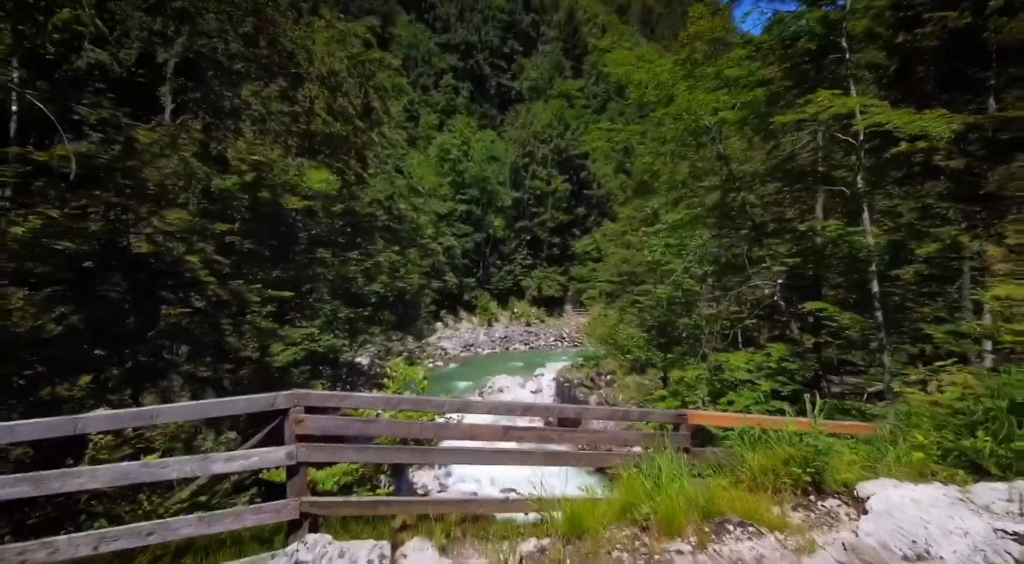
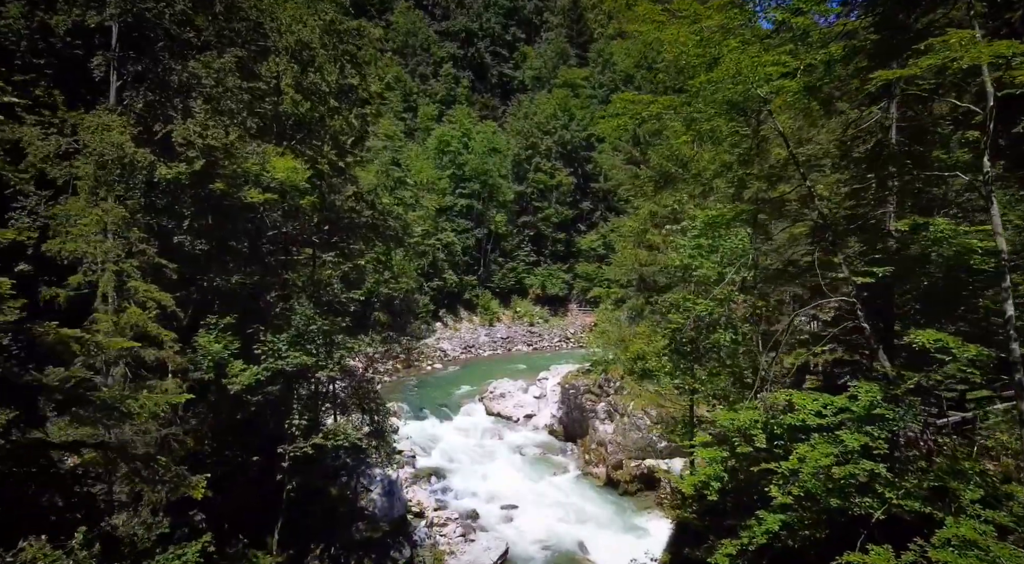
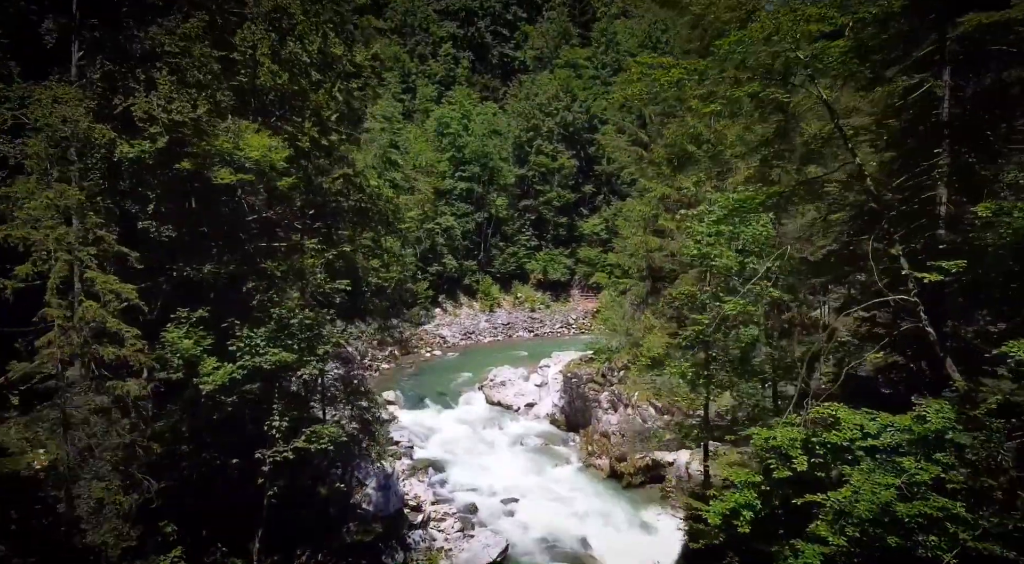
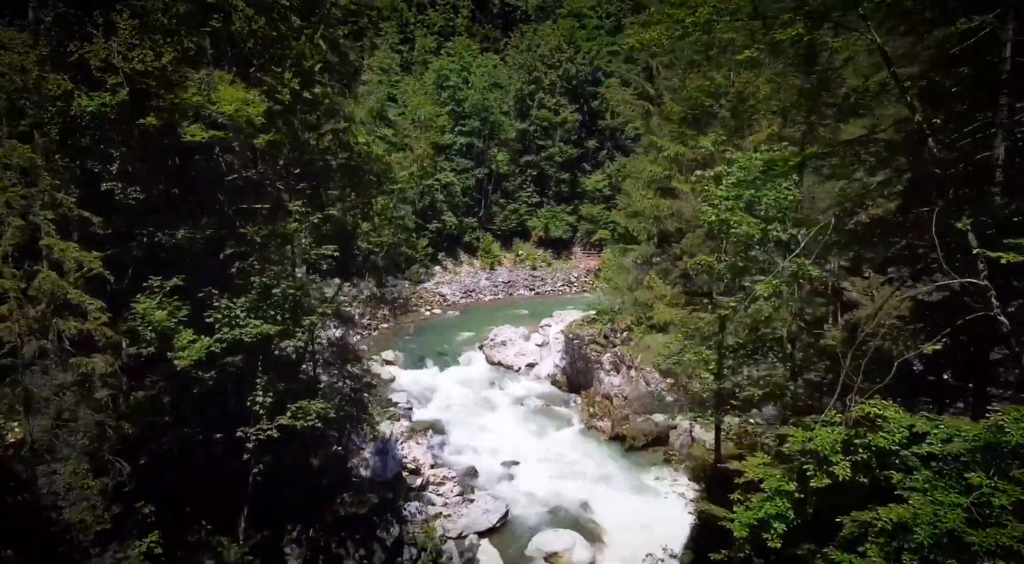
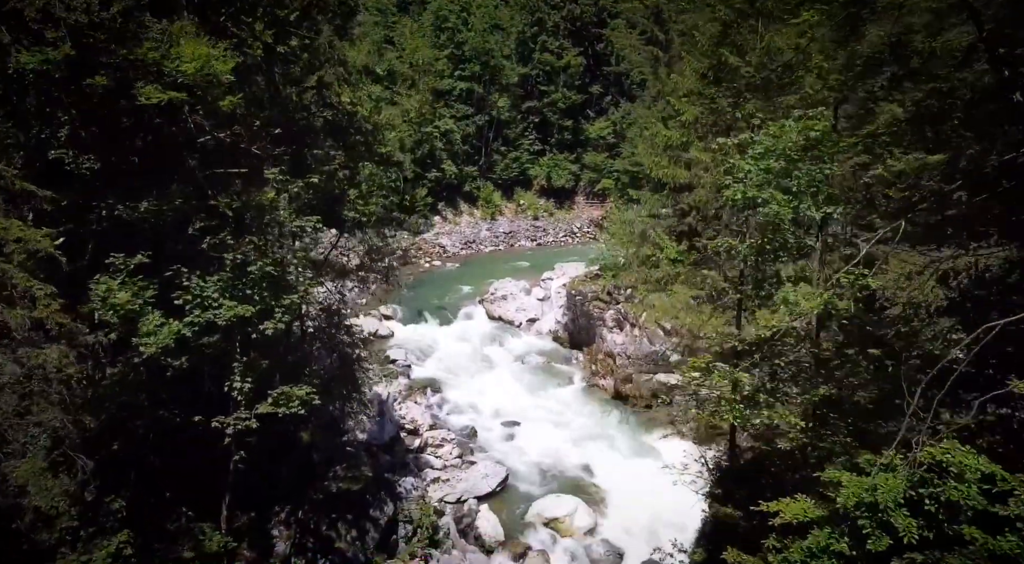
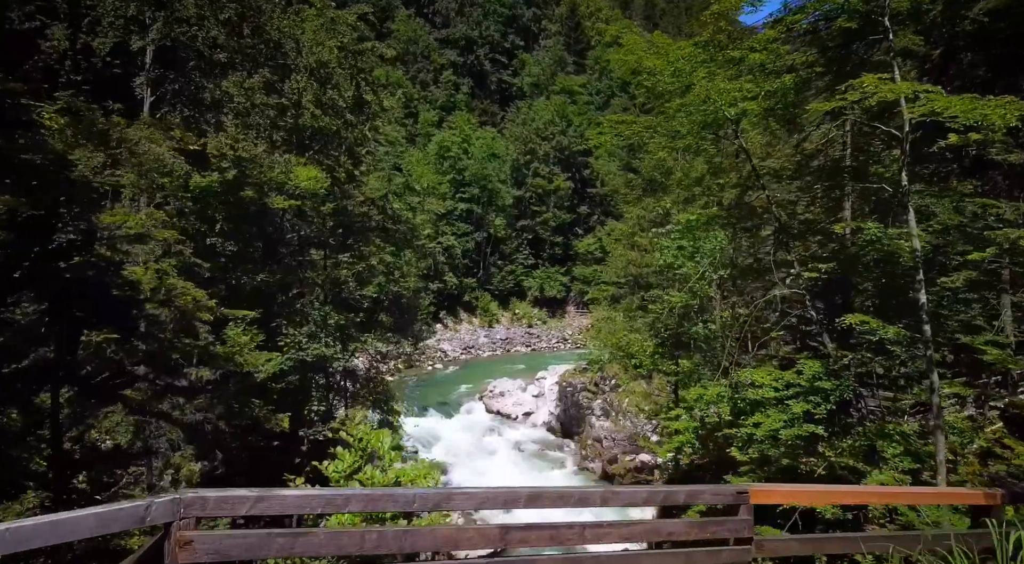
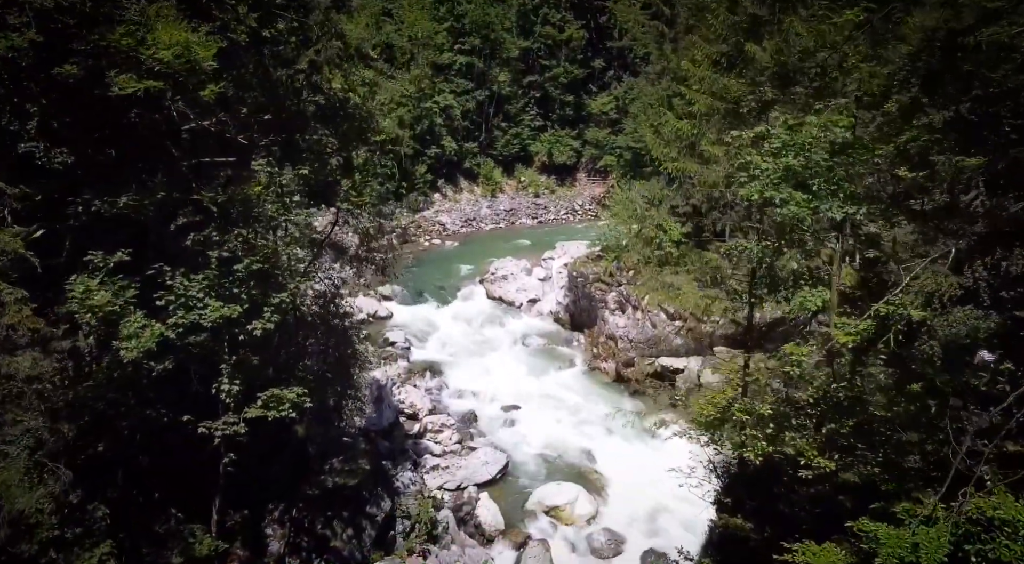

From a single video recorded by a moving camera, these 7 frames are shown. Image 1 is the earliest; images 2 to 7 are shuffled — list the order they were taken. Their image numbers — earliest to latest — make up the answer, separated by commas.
6, 2, 3, 4, 5, 7
